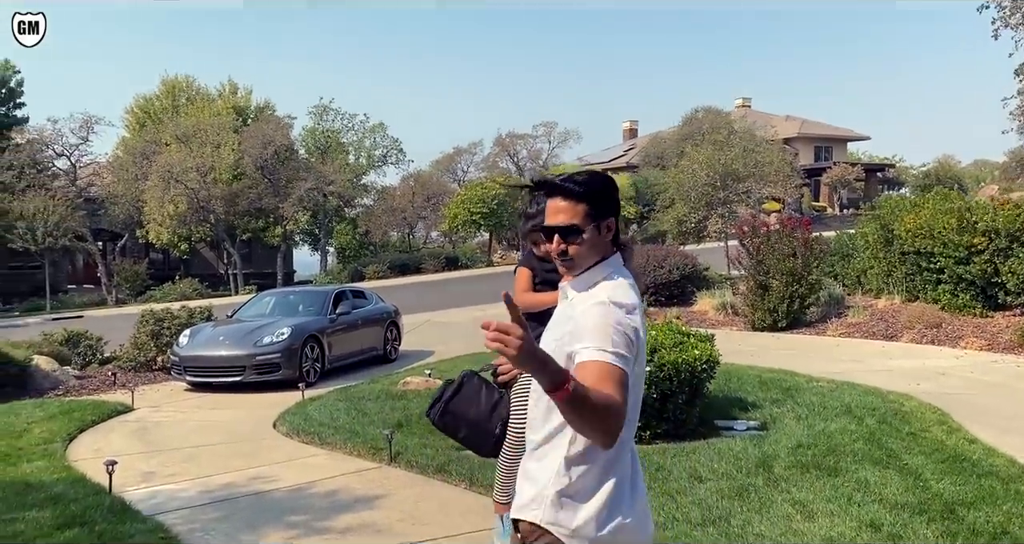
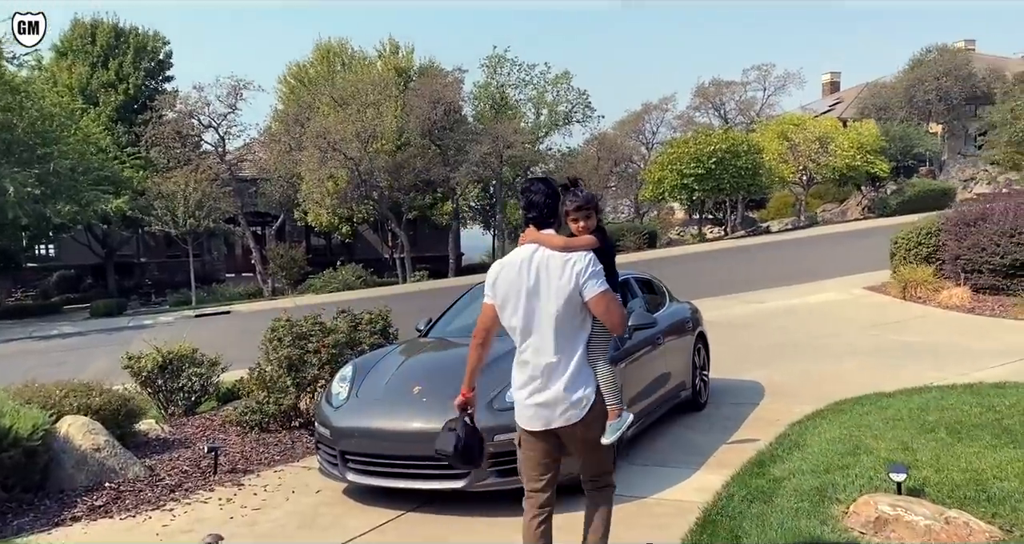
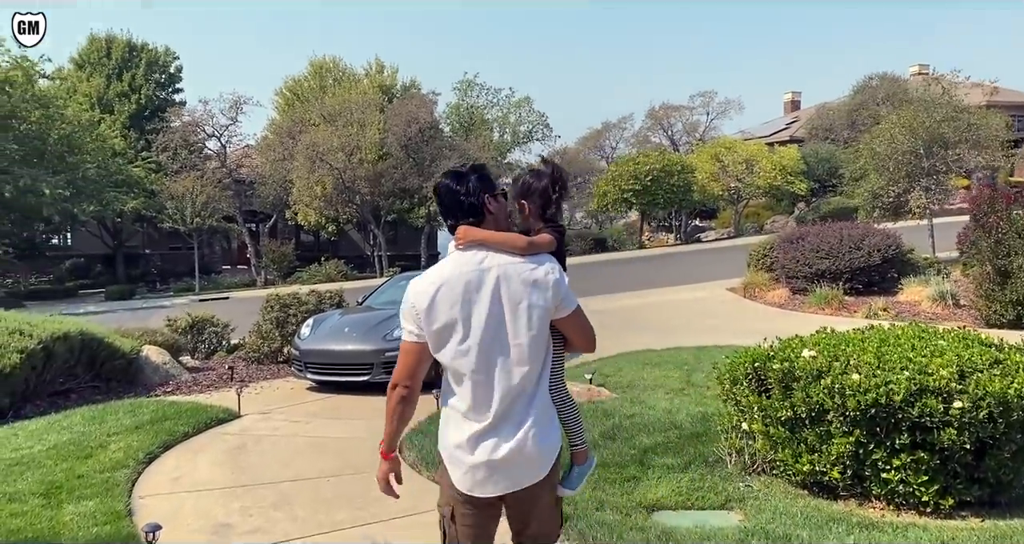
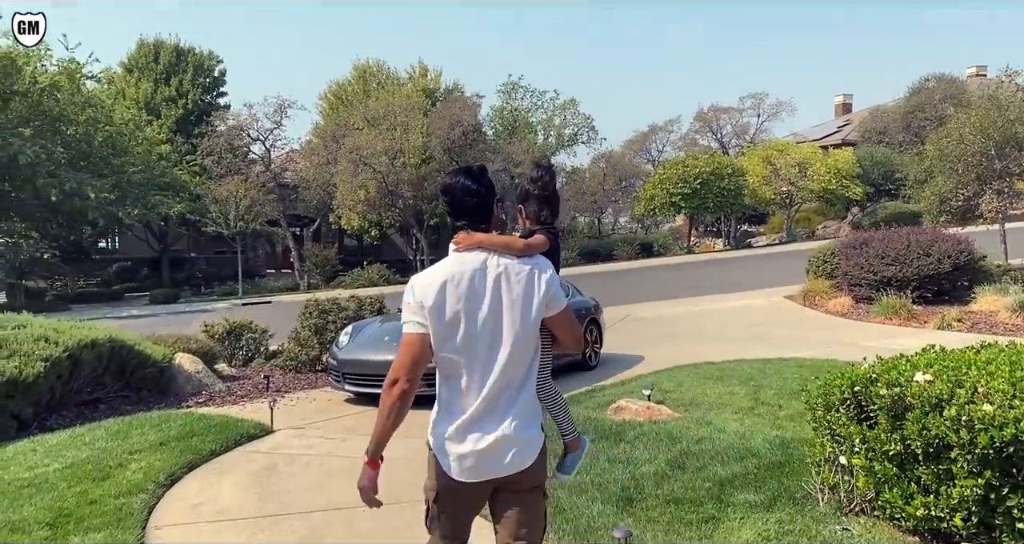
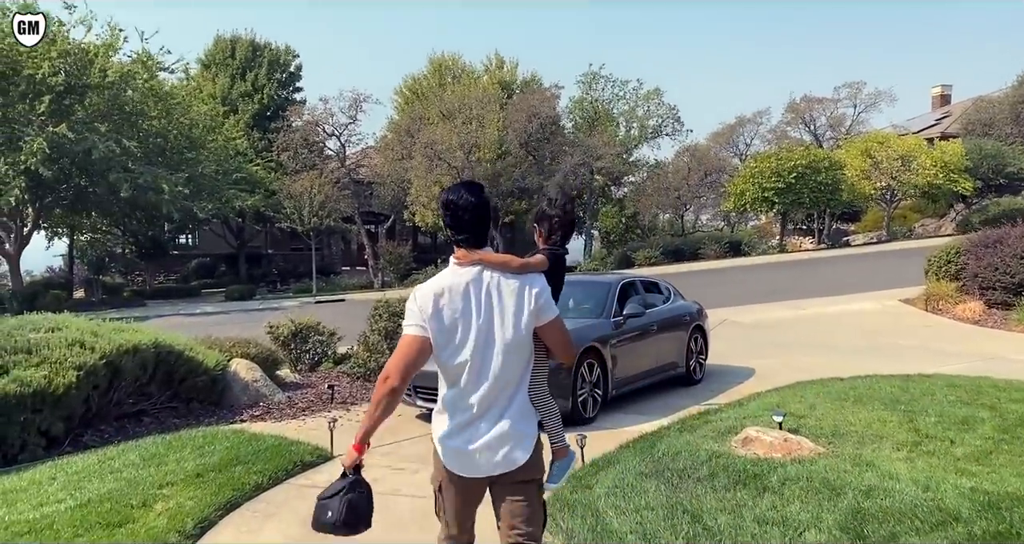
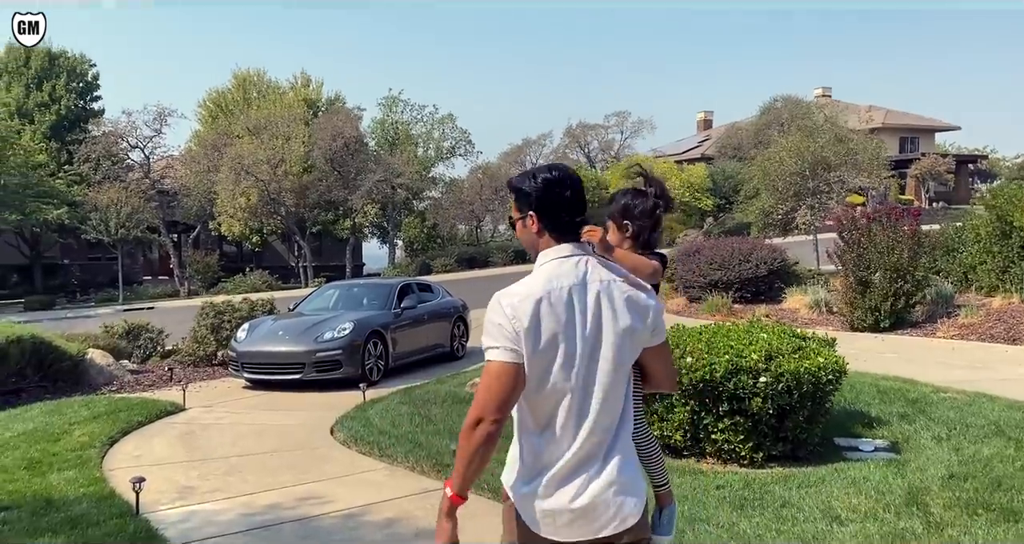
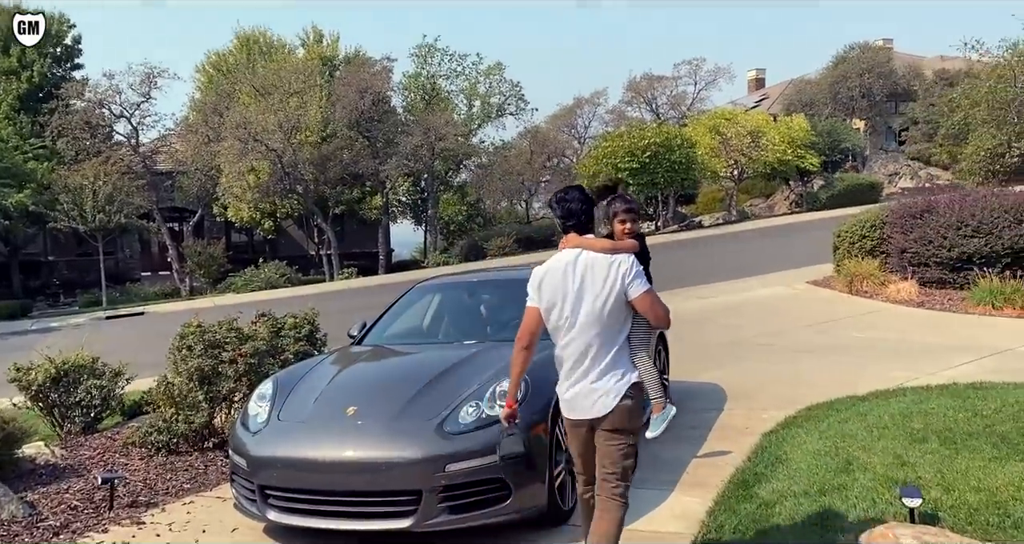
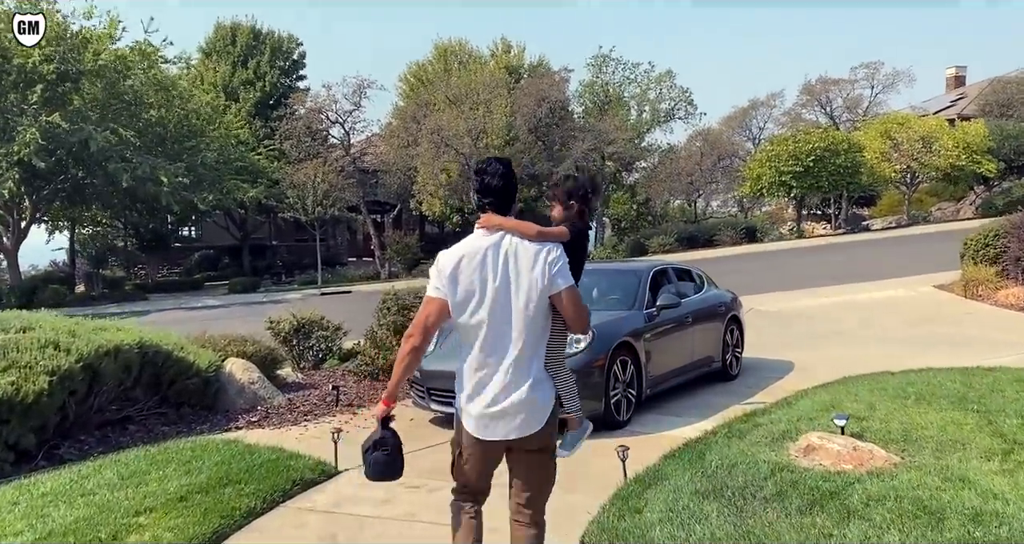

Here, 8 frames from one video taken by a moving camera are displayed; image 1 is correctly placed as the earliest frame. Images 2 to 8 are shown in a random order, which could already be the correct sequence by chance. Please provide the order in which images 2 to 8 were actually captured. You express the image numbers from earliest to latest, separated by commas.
6, 3, 4, 5, 8, 2, 7
